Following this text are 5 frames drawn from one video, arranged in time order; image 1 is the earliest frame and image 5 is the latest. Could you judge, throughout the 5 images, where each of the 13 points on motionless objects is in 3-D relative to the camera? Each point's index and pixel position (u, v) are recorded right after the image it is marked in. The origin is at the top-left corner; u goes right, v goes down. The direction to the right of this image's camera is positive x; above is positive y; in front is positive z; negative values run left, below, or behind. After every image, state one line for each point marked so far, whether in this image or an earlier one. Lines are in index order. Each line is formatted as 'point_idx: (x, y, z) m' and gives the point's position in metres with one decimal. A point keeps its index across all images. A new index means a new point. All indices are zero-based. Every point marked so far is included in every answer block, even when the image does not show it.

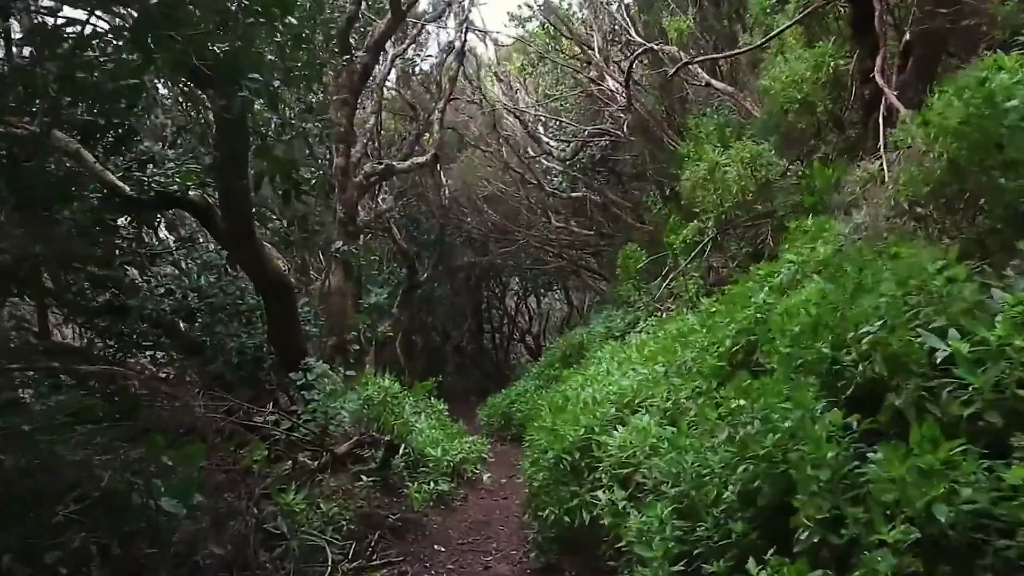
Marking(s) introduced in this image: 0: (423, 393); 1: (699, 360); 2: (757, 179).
0: (-1.0, -1.2, +9.2) m
1: (+1.1, -0.4, +4.8) m
2: (+1.9, +0.9, +6.1) m
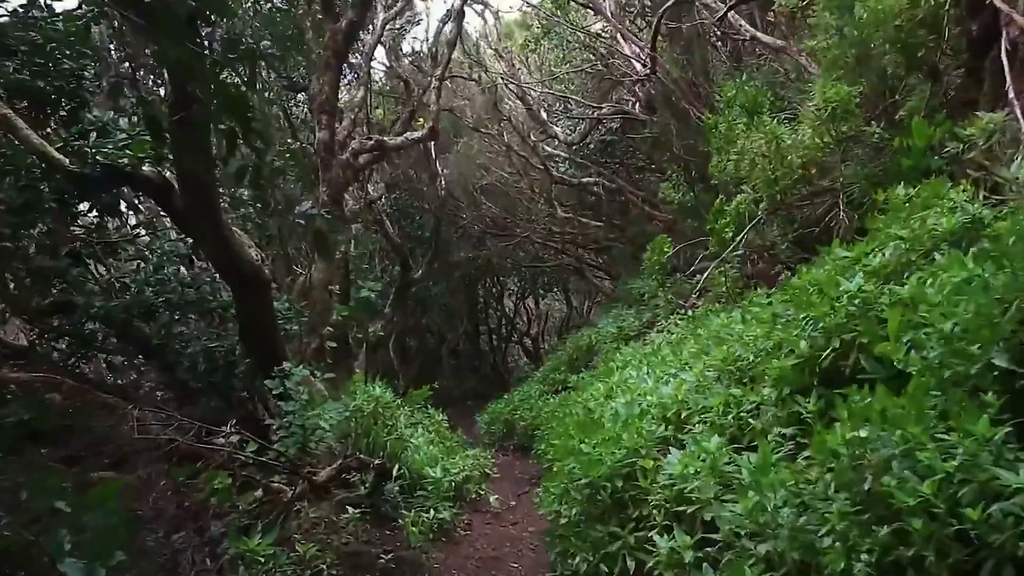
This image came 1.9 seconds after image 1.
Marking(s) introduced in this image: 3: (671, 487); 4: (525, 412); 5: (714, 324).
0: (-0.9, -1.1, +8.2) m
1: (+1.2, -0.4, +3.8) m
2: (+2.0, +0.9, +5.2) m
3: (+0.6, -0.8, +3.4) m
4: (+0.1, -1.5, +10.4) m
5: (+1.4, -0.3, +5.6) m
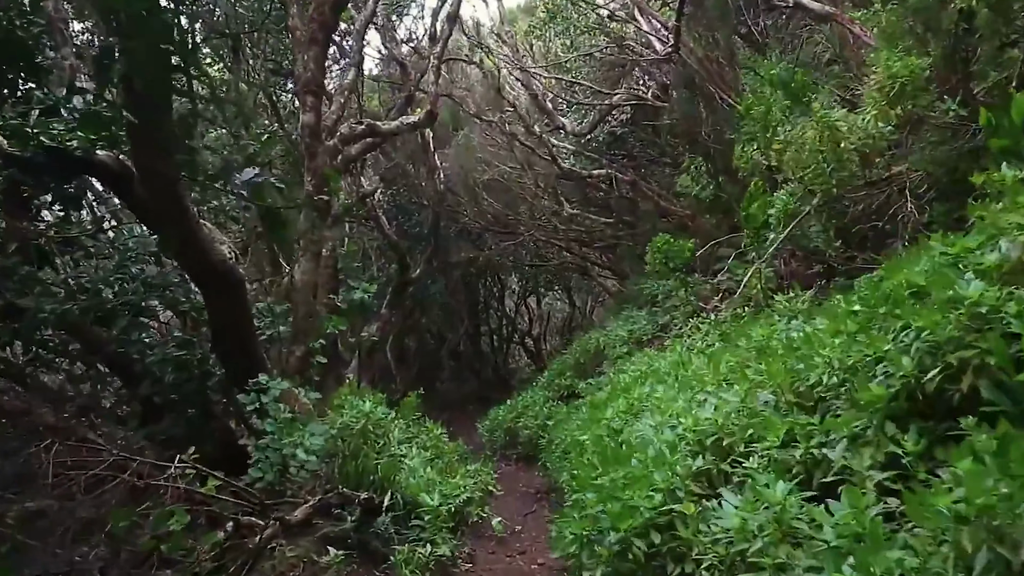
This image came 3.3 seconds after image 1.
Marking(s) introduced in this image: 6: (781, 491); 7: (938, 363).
0: (-0.9, -1.1, +7.6) m
1: (+1.2, -0.4, +3.1) m
2: (+2.0, +0.9, +4.5) m
3: (+0.7, -0.8, +2.7) m
4: (+0.2, -1.5, +9.8) m
5: (+1.4, -0.3, +4.9) m
6: (+0.9, -0.6, +2.7) m
7: (+1.3, -0.2, +2.6) m
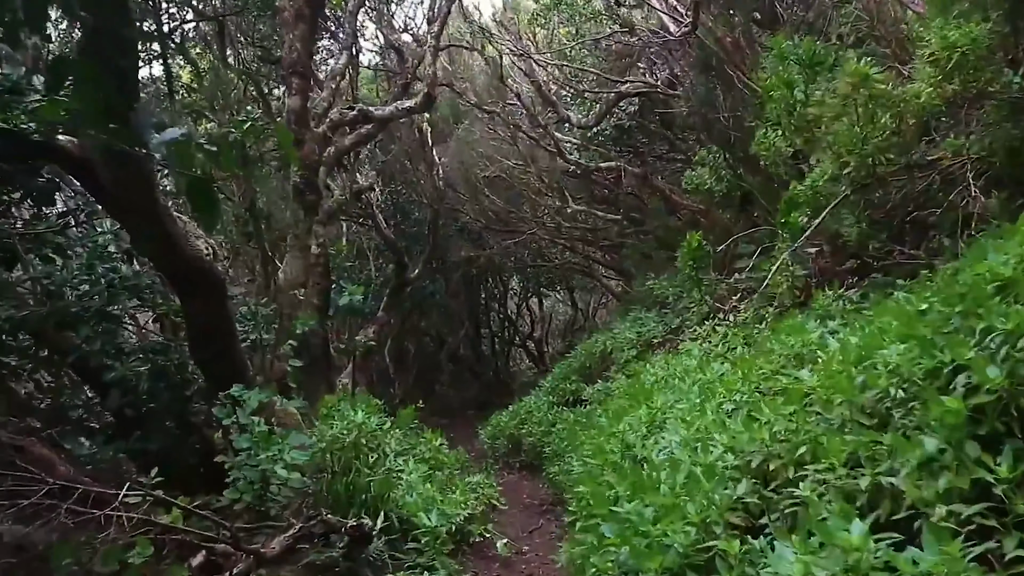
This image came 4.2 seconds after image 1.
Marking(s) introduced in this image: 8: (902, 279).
0: (-0.9, -1.1, +7.1) m
1: (+1.3, -0.4, +2.7) m
2: (+2.1, +0.9, +4.0) m
3: (+0.7, -0.8, +2.3) m
4: (+0.2, -1.5, +9.3) m
5: (+1.5, -0.3, +4.4) m
6: (+0.9, -0.6, +2.2) m
7: (+1.4, -0.2, +2.2) m
8: (+2.2, +0.1, +4.8) m
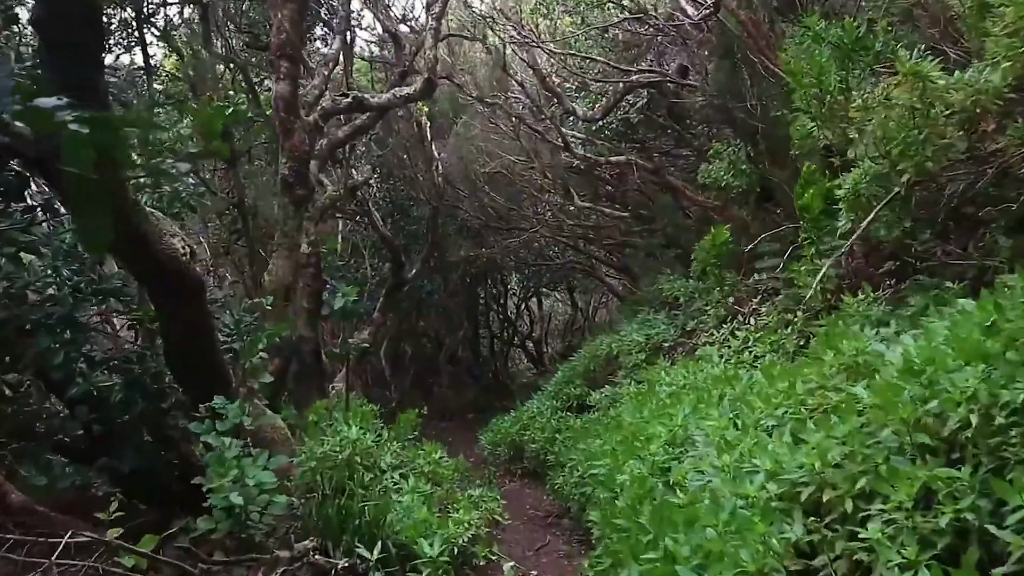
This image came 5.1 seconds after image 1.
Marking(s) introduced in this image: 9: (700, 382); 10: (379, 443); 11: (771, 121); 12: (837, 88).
0: (-0.8, -1.1, +6.7) m
1: (+1.3, -0.4, +2.2) m
2: (+2.1, +0.9, +3.6) m
3: (+0.8, -0.8, +1.8) m
4: (+0.3, -1.6, +8.9) m
5: (+1.5, -0.3, +4.0) m
6: (+1.0, -0.7, +1.8) m
7: (+1.4, -0.2, +1.7) m
8: (+2.3, 0.0, +4.4) m
9: (+1.1, -0.6, +5.2) m
10: (-0.8, -1.0, +5.3) m
11: (+2.0, +1.3, +6.5) m
12: (+1.7, +1.1, +4.6) m
